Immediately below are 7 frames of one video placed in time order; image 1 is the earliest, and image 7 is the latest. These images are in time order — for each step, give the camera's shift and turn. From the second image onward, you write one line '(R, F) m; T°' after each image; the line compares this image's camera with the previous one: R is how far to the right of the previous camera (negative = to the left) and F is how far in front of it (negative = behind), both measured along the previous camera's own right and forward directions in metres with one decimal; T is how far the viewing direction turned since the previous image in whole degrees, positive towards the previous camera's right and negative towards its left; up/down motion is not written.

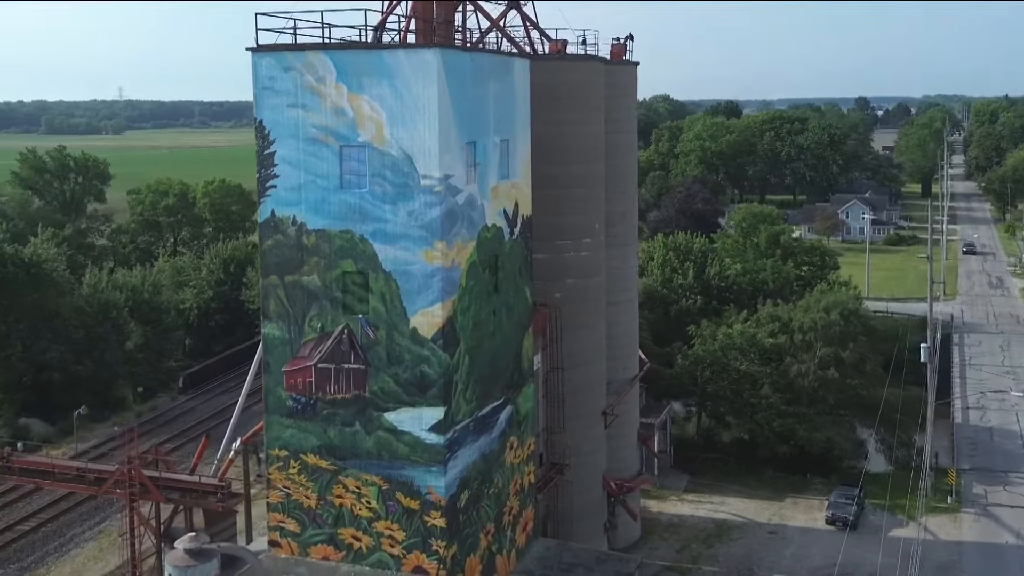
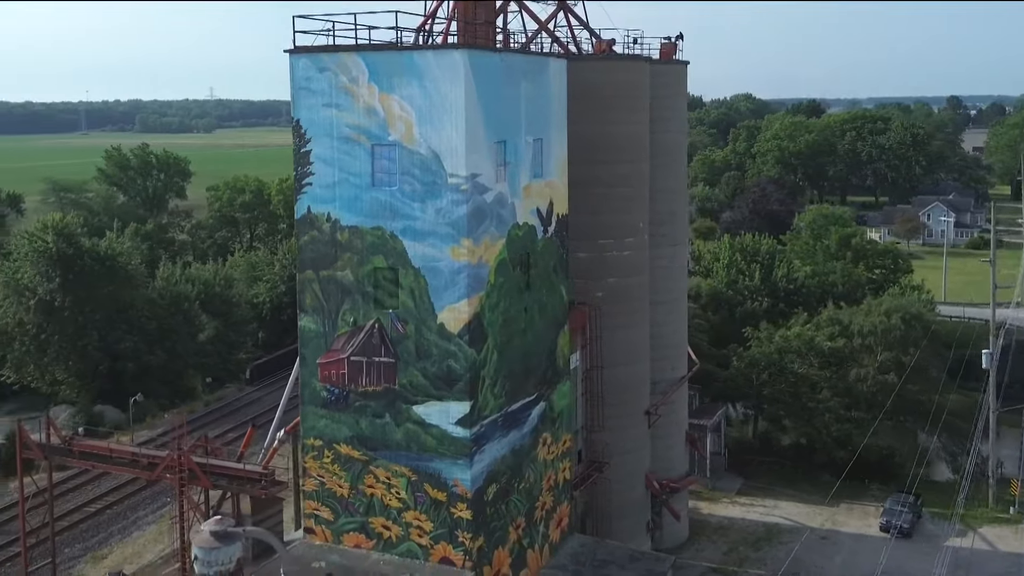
(+0.9, -0.2) m; -4°
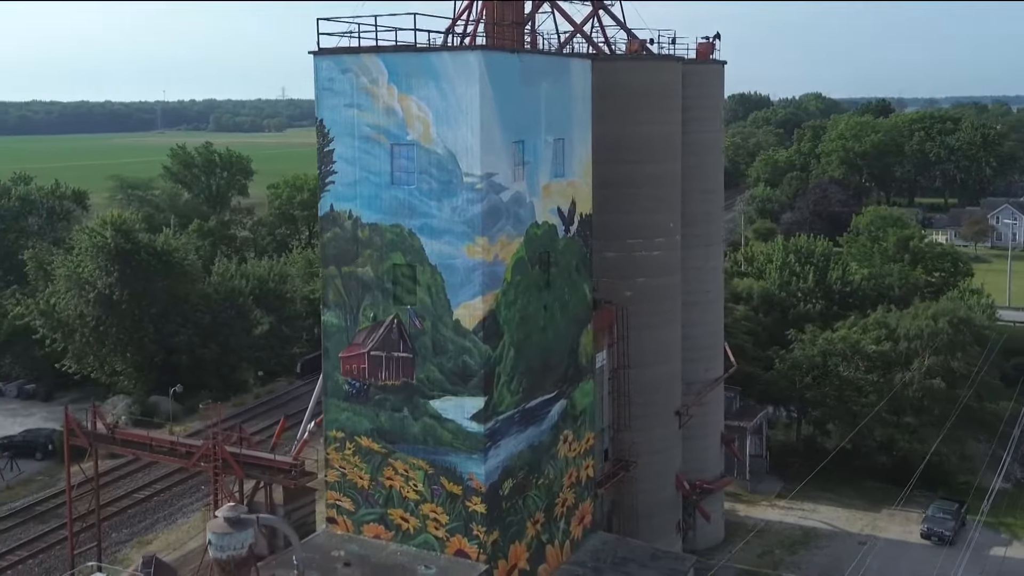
(+0.9, -0.2) m; -4°
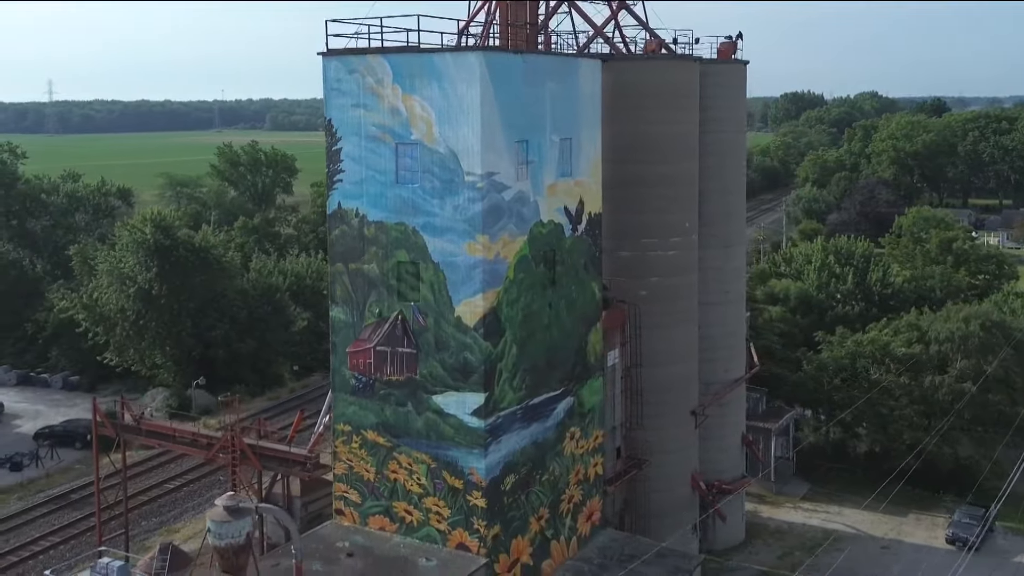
(+0.9, -0.2) m; -3°
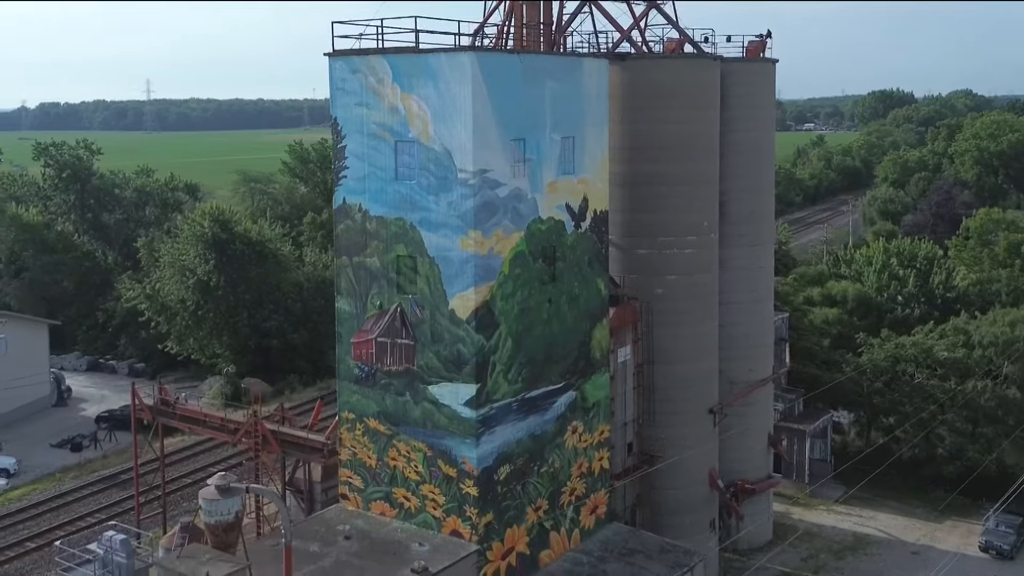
(+1.6, -0.4) m; -4°
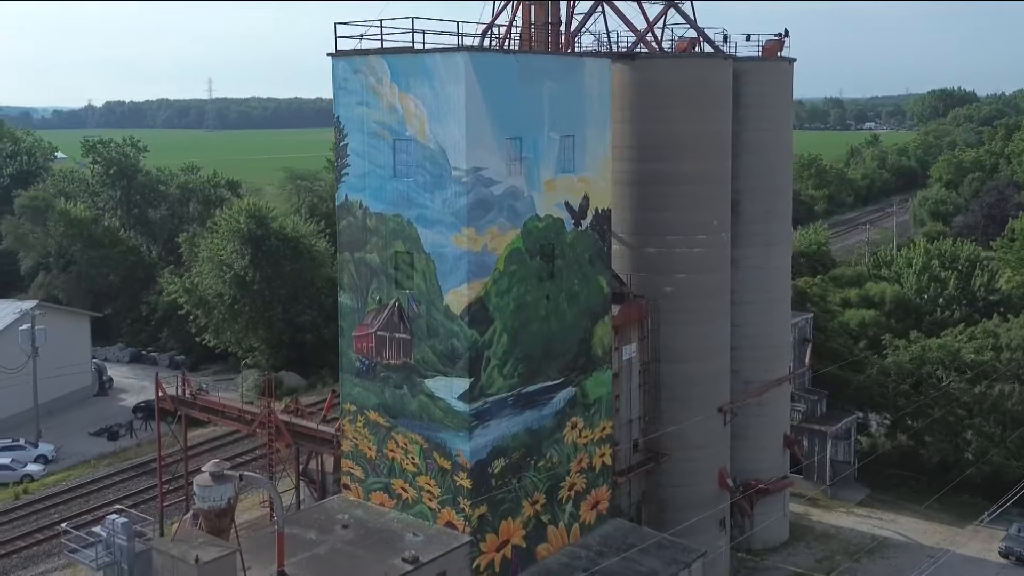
(+1.1, -0.3) m; -3°
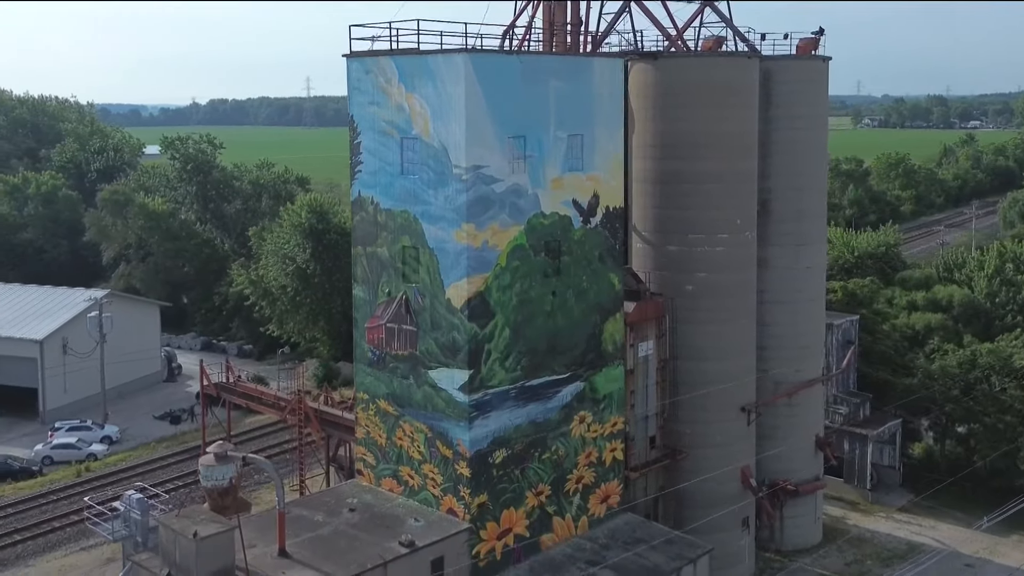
(+1.7, -0.4) m; -5°
